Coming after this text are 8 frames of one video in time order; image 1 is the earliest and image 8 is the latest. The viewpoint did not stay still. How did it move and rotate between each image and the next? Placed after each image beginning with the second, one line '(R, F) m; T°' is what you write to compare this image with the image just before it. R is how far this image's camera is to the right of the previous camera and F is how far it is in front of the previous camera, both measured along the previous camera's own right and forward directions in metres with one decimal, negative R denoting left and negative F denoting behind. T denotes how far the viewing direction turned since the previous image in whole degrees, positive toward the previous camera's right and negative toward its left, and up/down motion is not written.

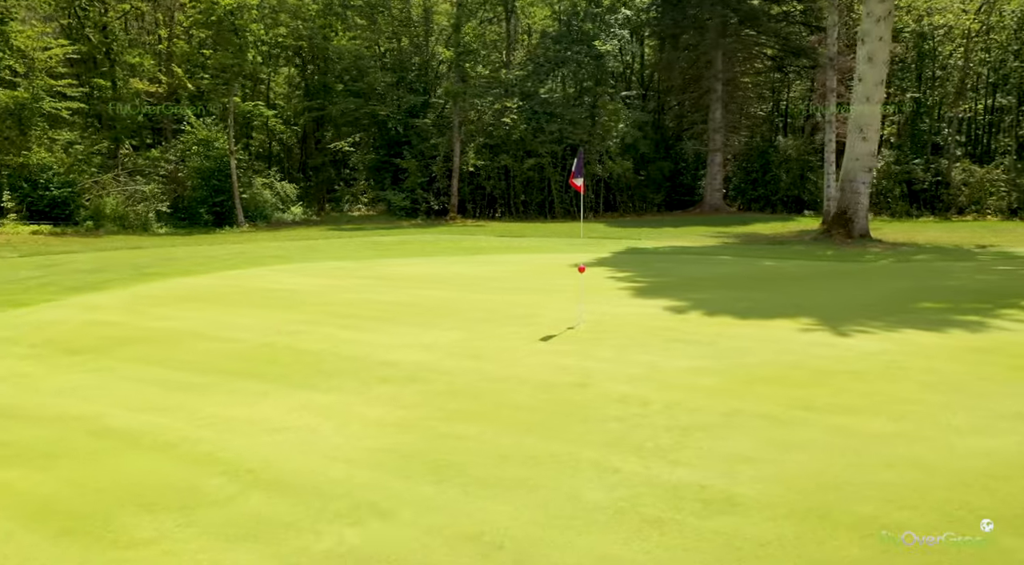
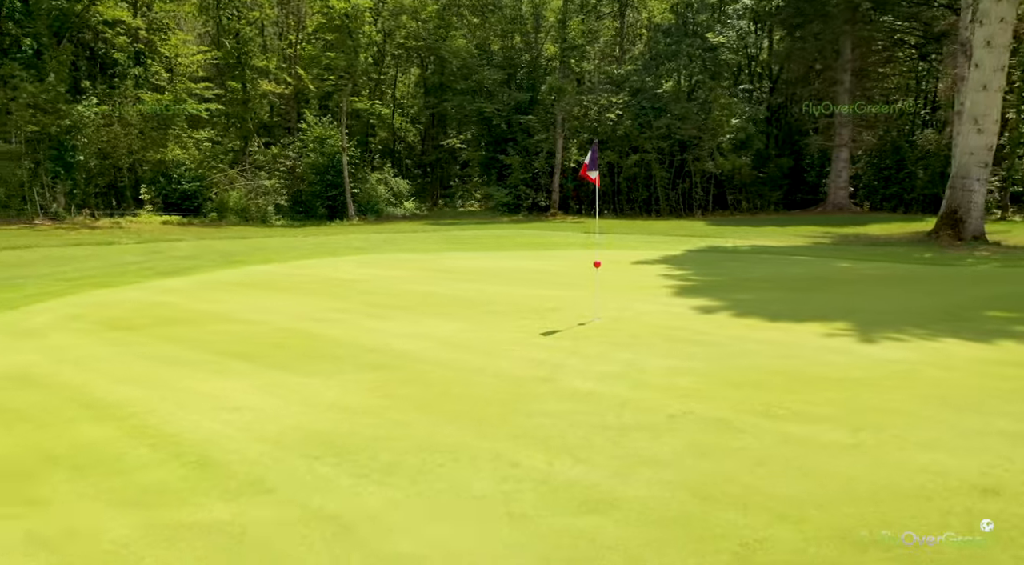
(+1.1, +0.2) m; -10°
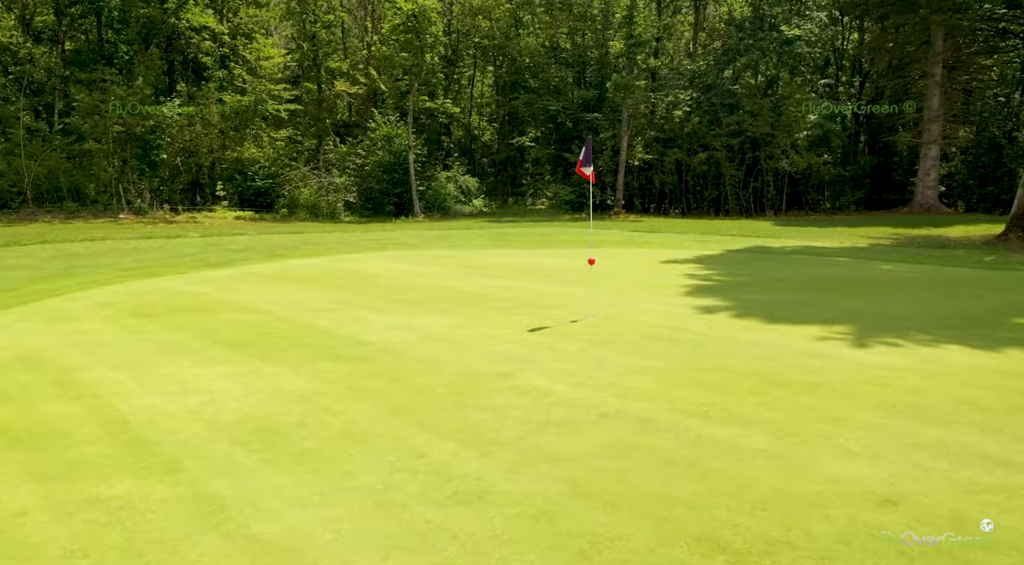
(+0.9, 0.0) m; -6°
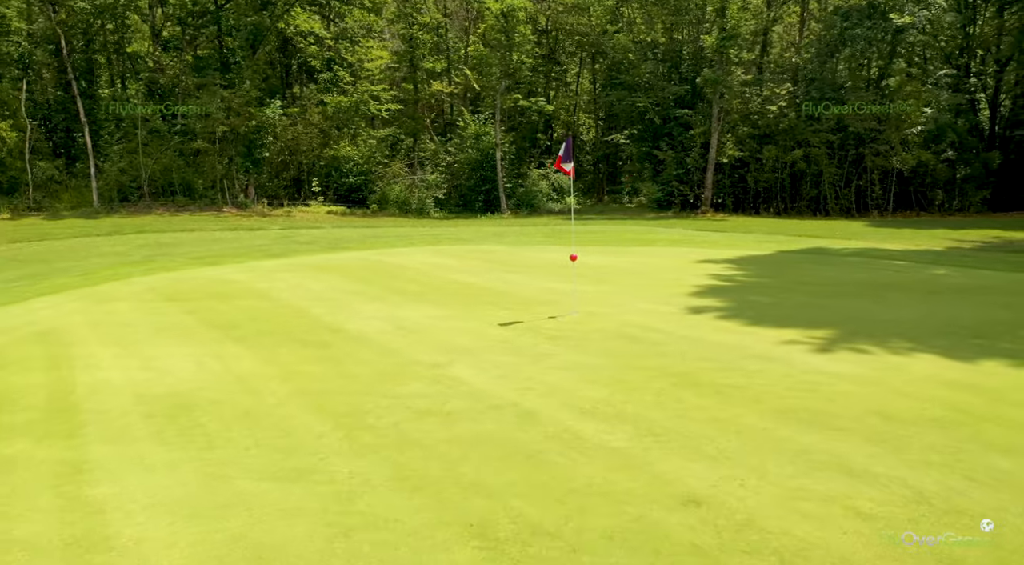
(+1.3, 0.0) m; -8°
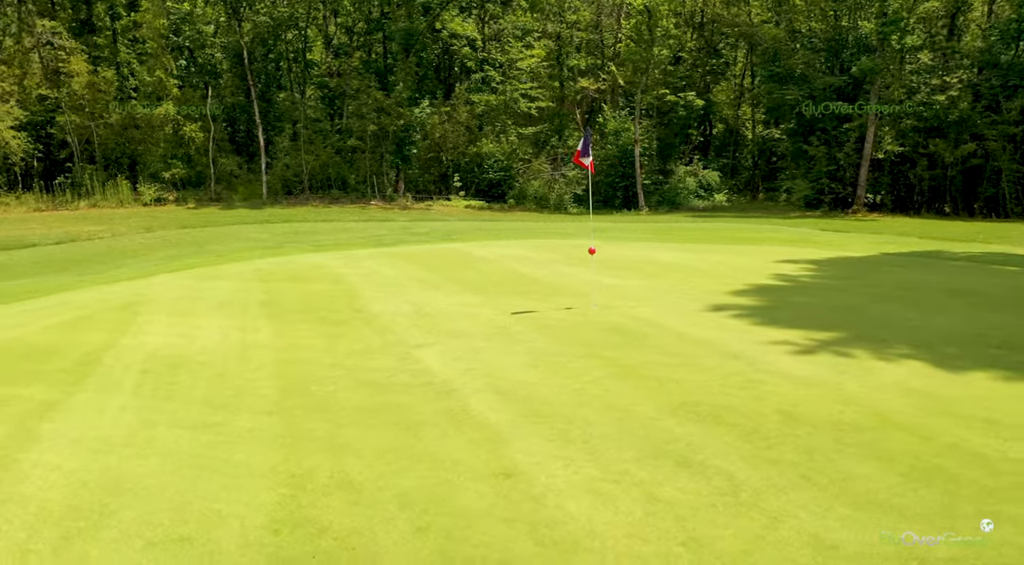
(+1.5, -0.1) m; -13°
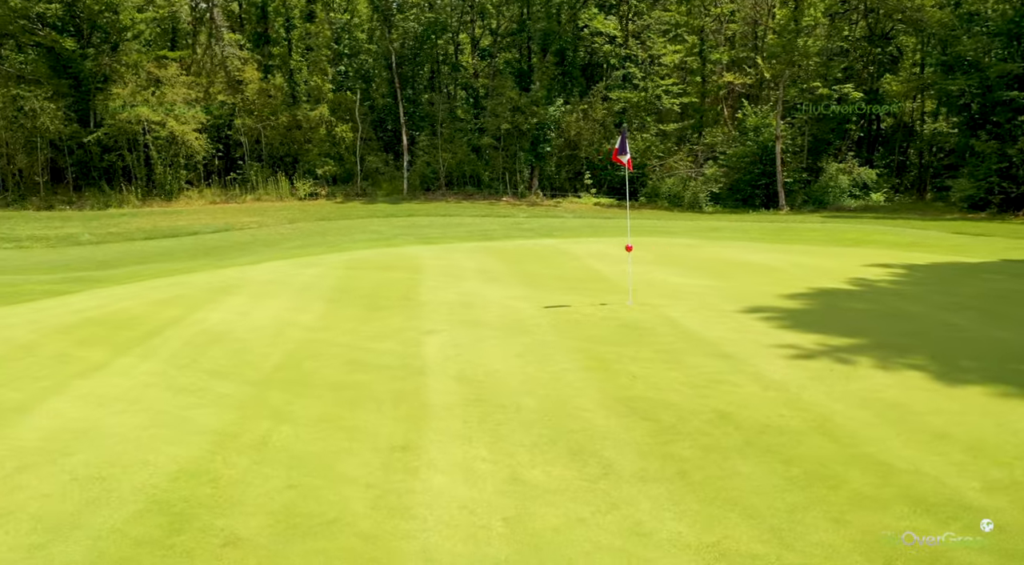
(+1.2, -0.1) m; -12°
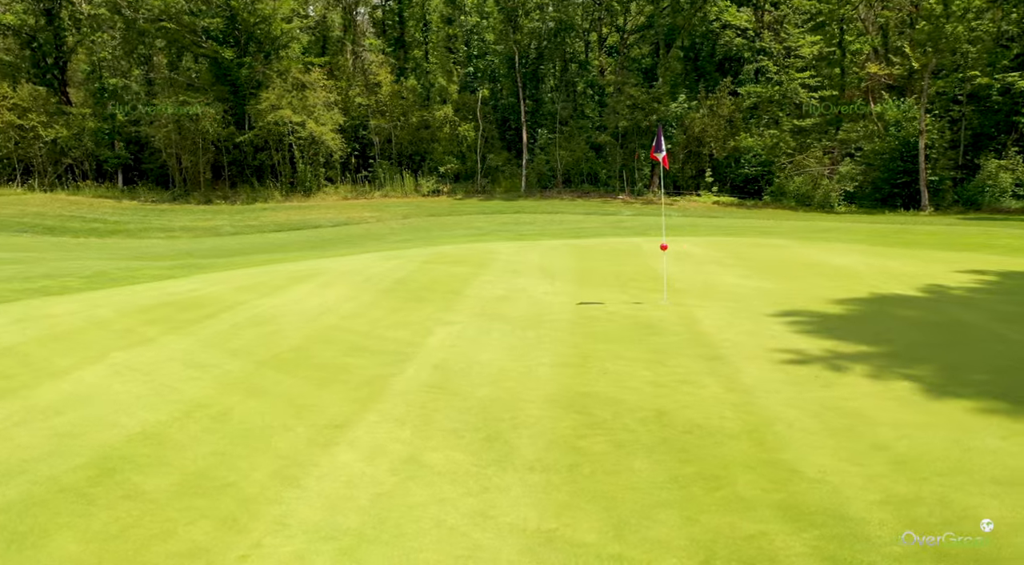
(+1.0, 0.0) m; -10°
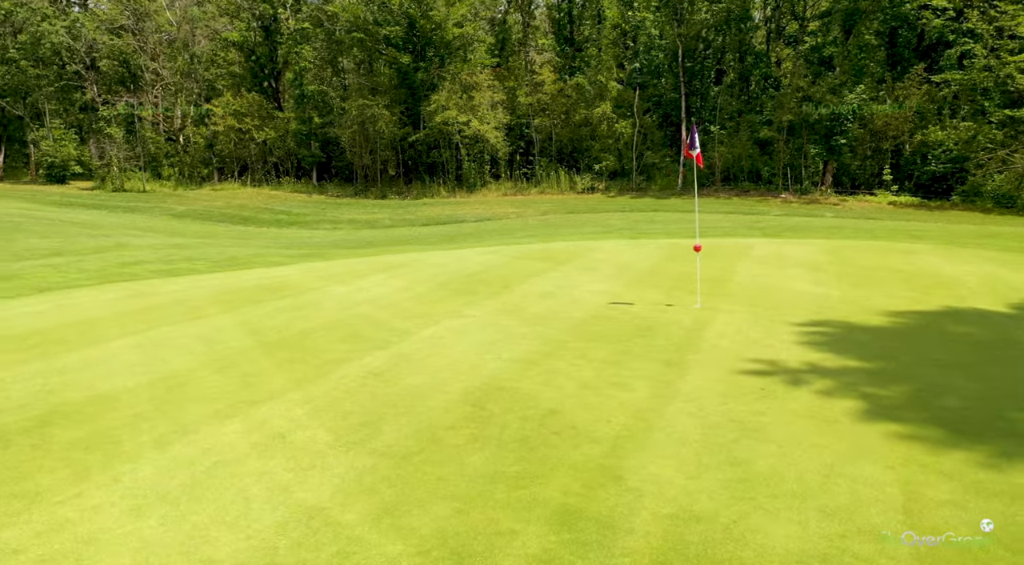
(+1.5, +0.1) m; -14°
